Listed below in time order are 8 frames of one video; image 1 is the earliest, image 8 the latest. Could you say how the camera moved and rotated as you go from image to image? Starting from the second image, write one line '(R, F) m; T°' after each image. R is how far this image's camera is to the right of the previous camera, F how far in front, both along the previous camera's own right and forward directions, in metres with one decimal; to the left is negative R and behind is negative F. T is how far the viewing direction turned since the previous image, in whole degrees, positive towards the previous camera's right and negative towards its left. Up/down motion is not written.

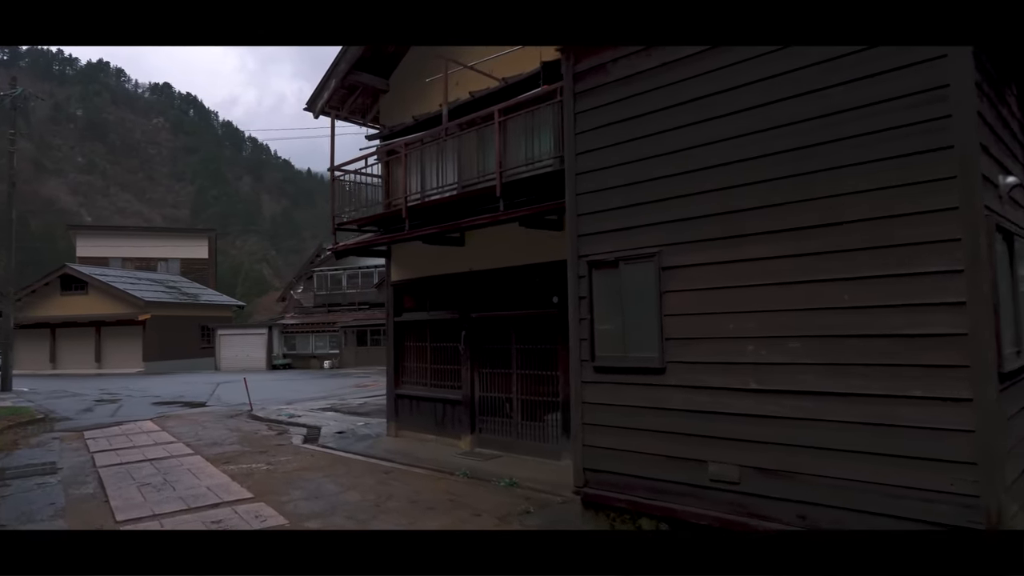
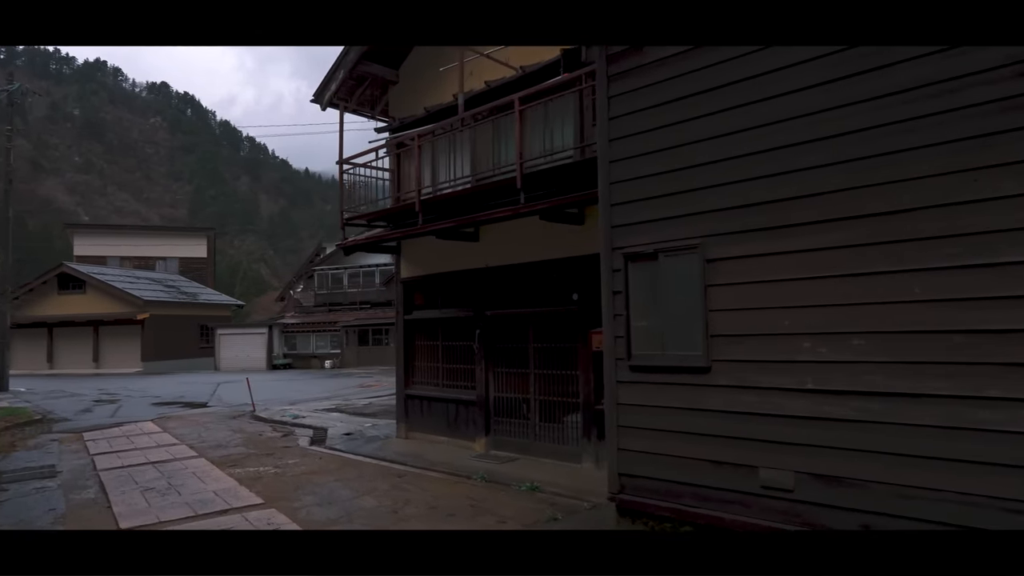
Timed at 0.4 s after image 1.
(-0.2, +0.3) m; 0°
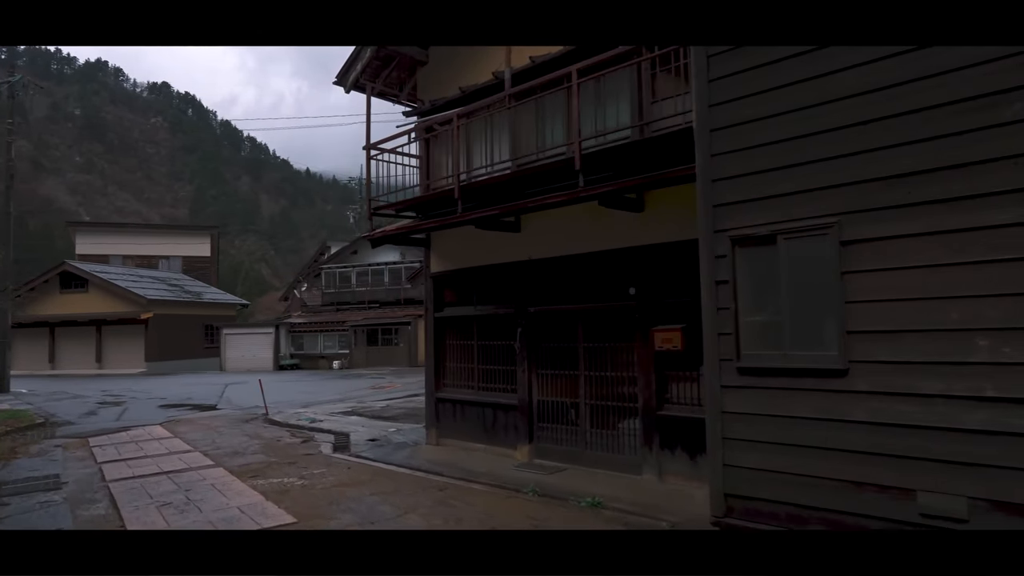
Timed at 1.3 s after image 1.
(-0.5, +0.7) m; 0°
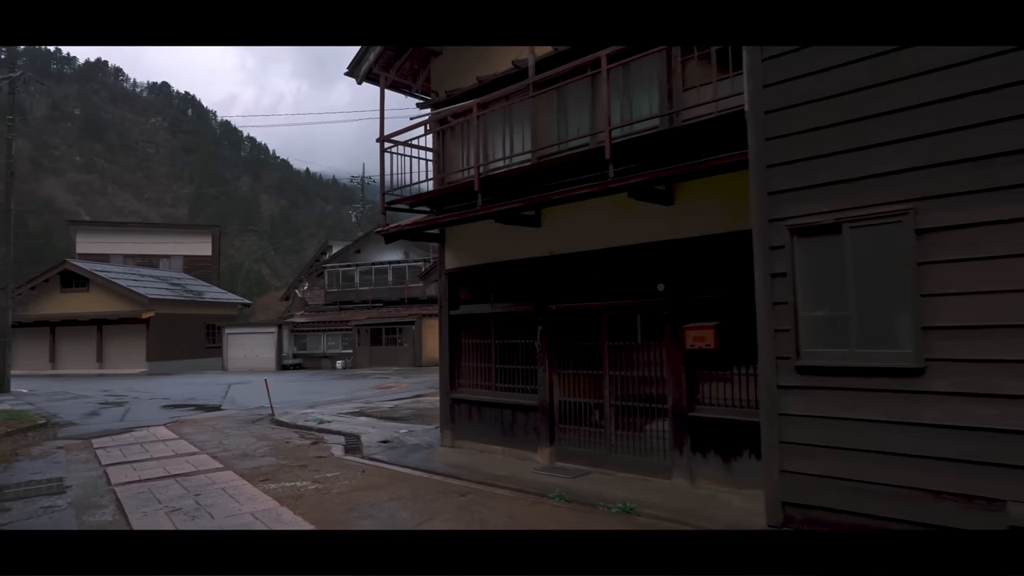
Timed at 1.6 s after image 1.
(-0.2, +0.3) m; 0°
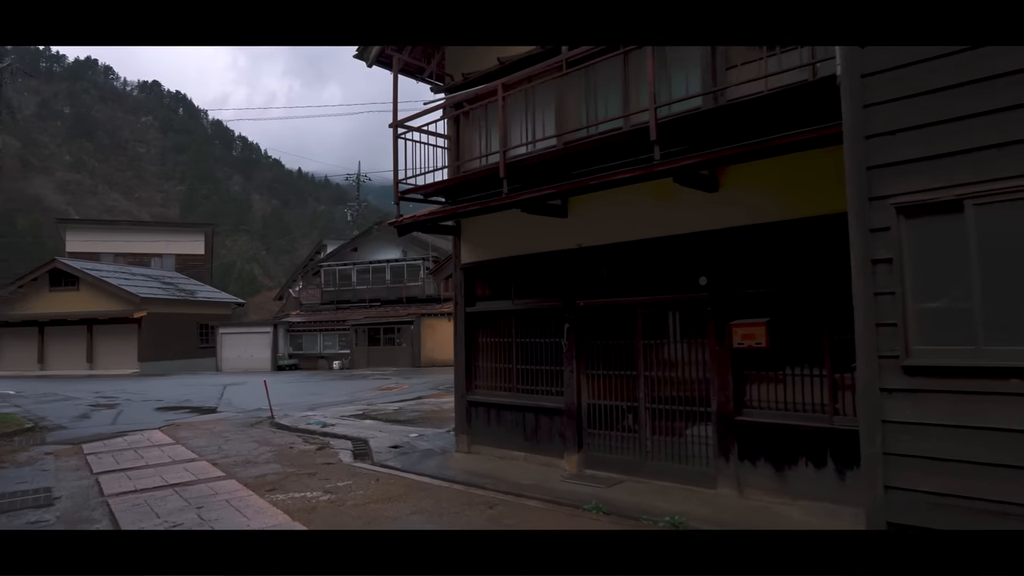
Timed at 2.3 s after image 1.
(-0.4, +0.5) m; +1°
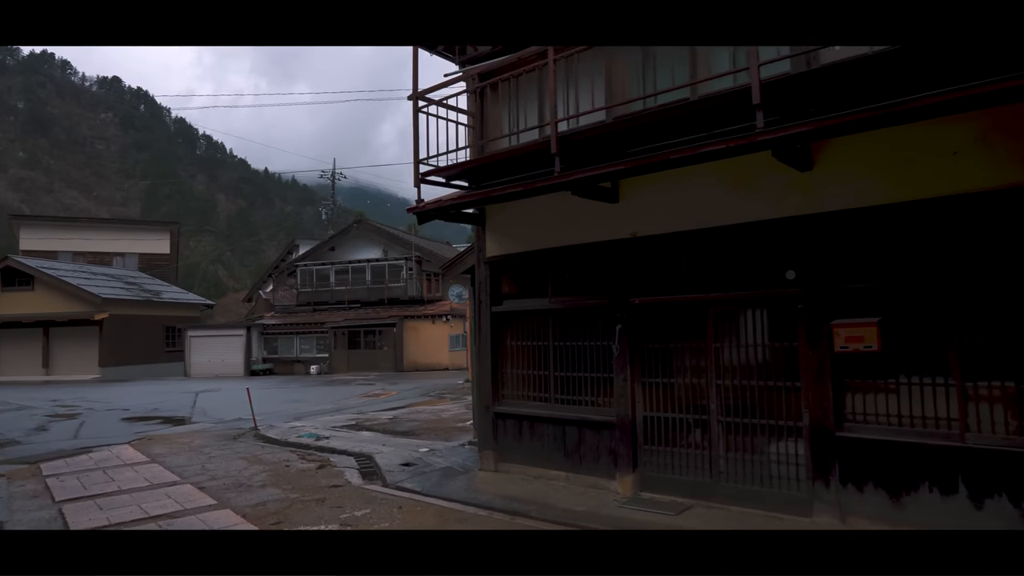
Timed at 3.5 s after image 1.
(-0.7, +1.0) m; +3°
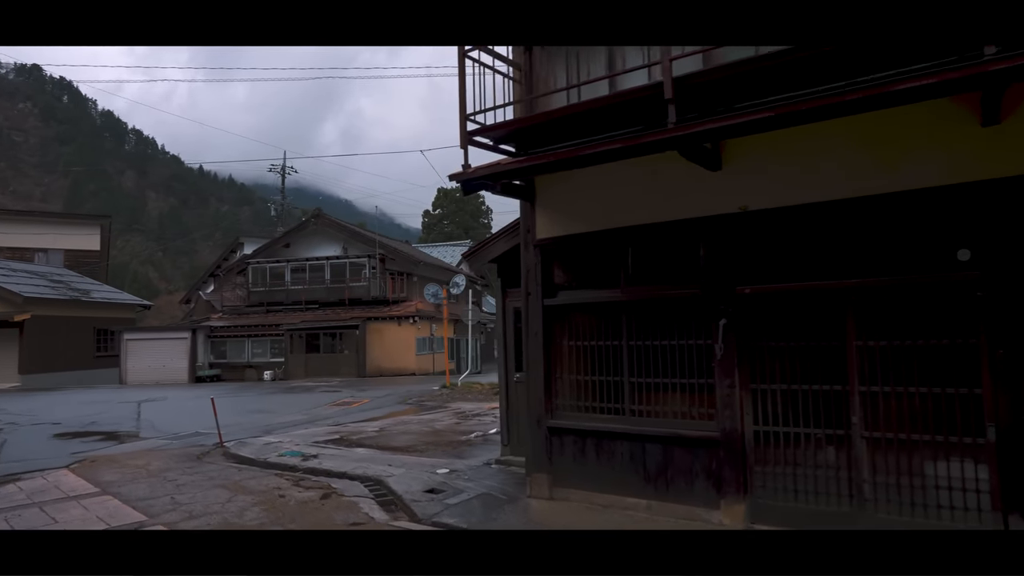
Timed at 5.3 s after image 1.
(-1.1, +1.3) m; +5°
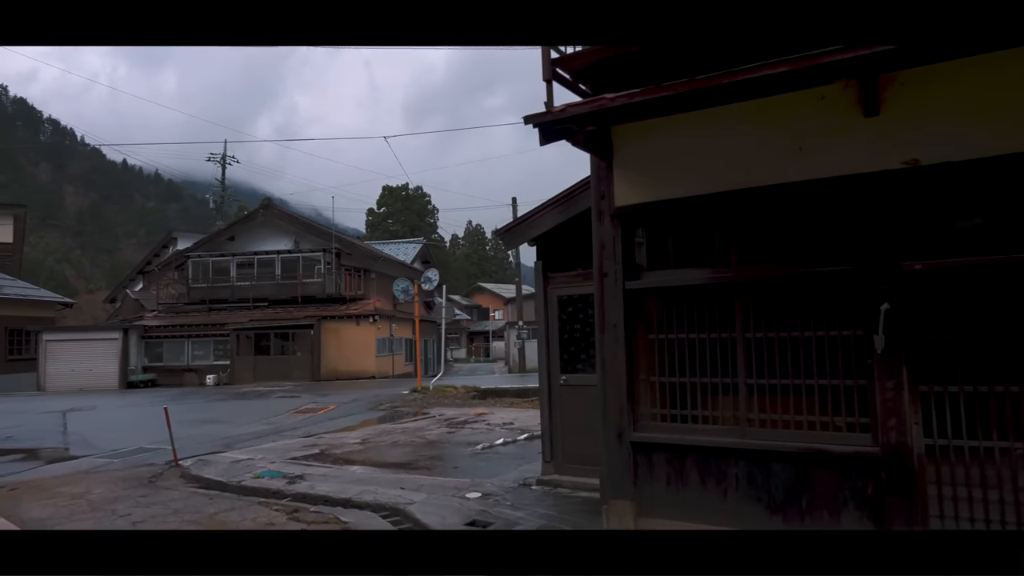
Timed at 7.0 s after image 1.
(-1.0, +1.3) m; +5°
